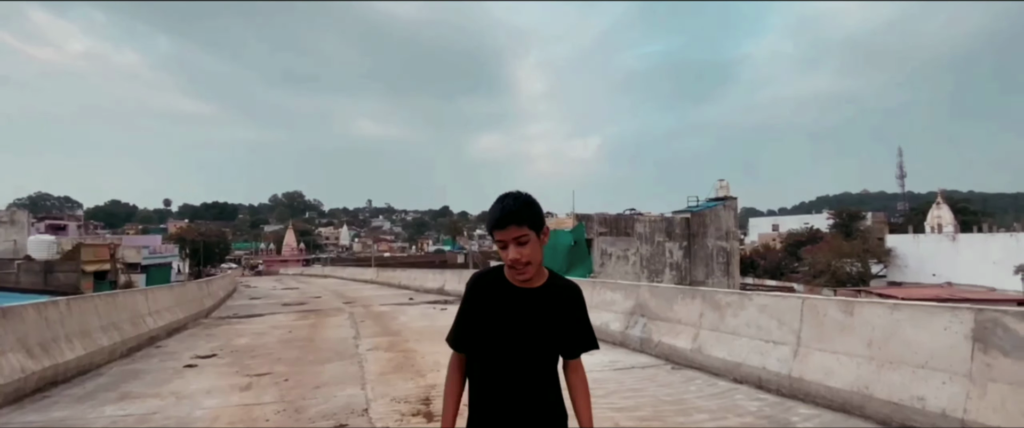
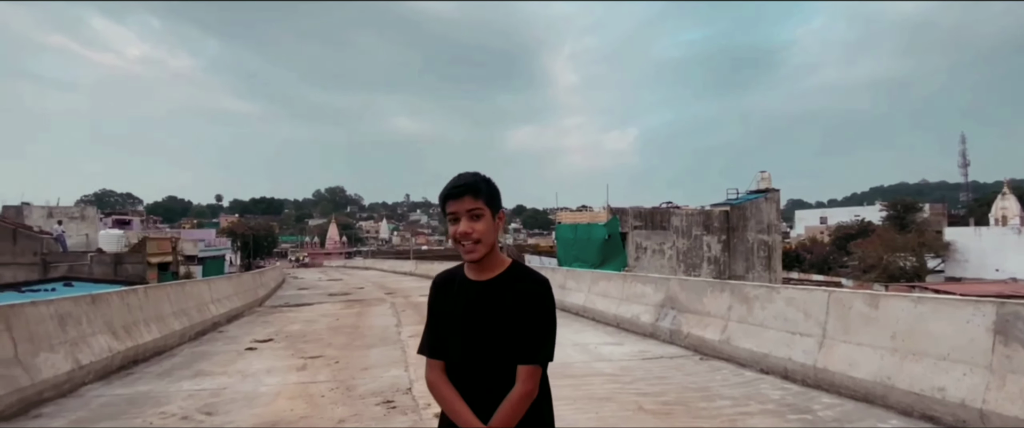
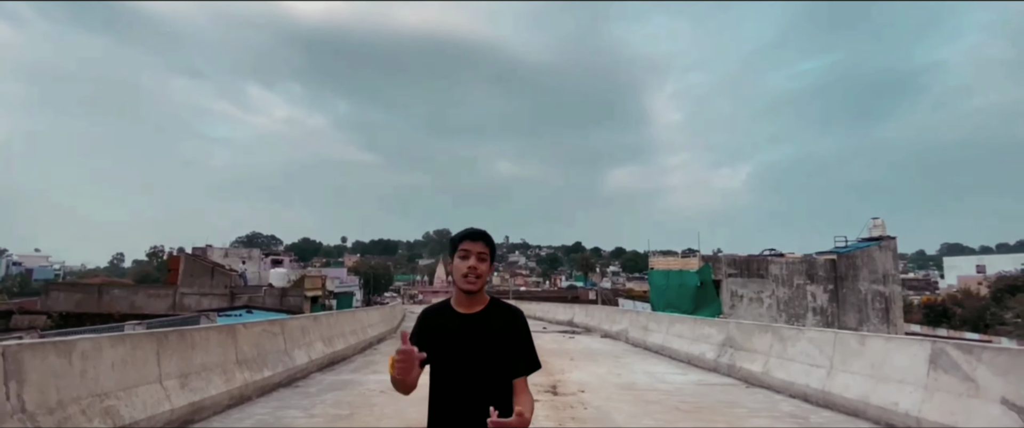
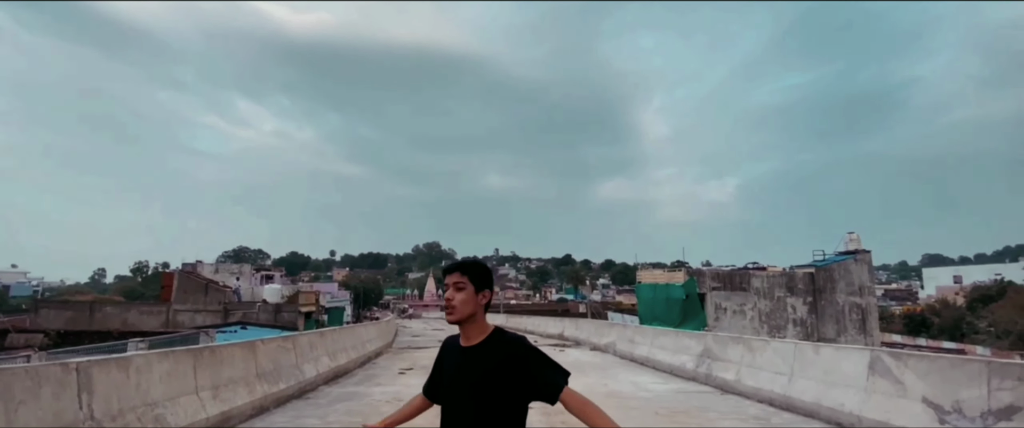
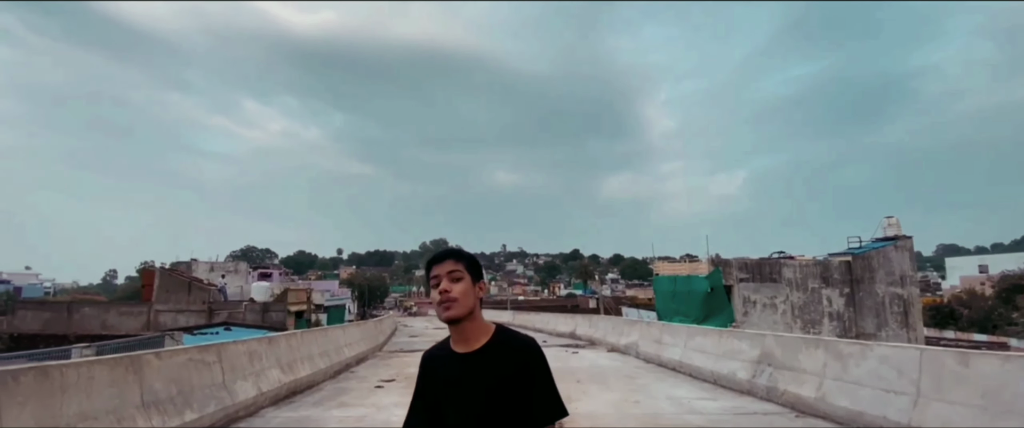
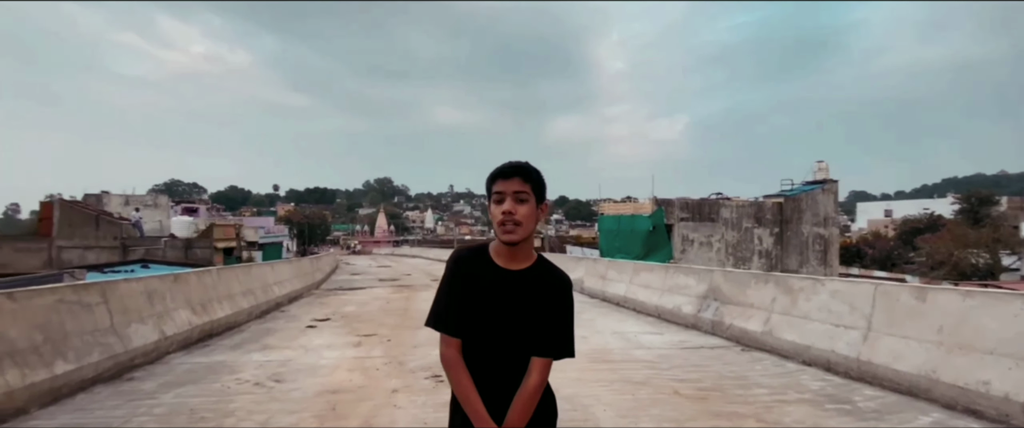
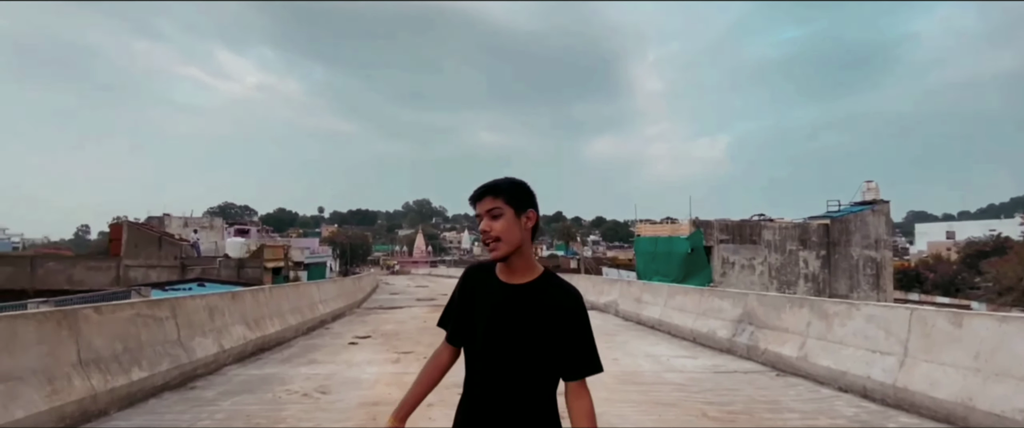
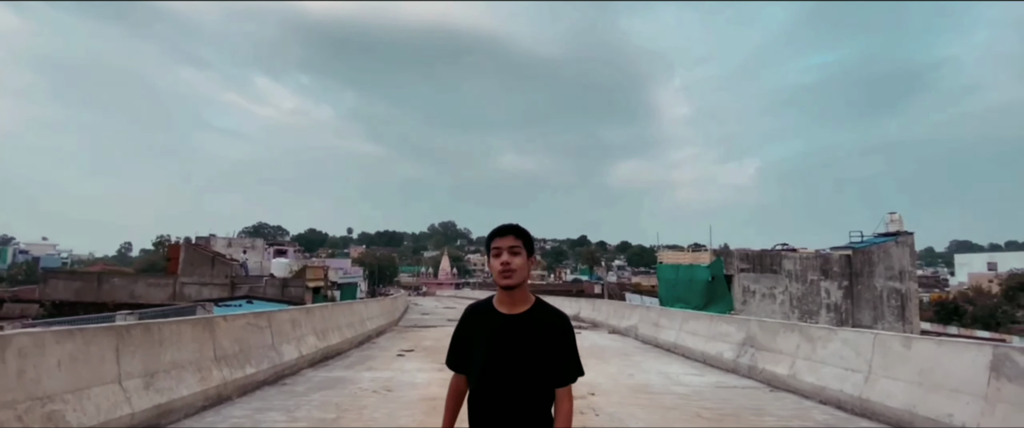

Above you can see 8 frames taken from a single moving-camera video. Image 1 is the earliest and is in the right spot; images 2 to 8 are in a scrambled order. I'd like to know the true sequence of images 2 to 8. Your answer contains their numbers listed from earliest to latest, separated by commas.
2, 6, 7, 5, 8, 3, 4
